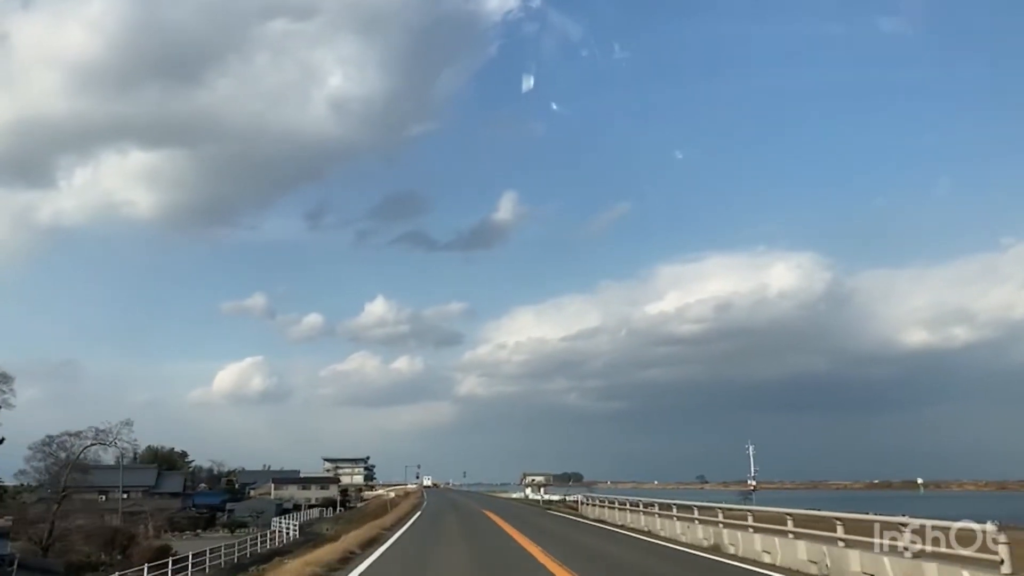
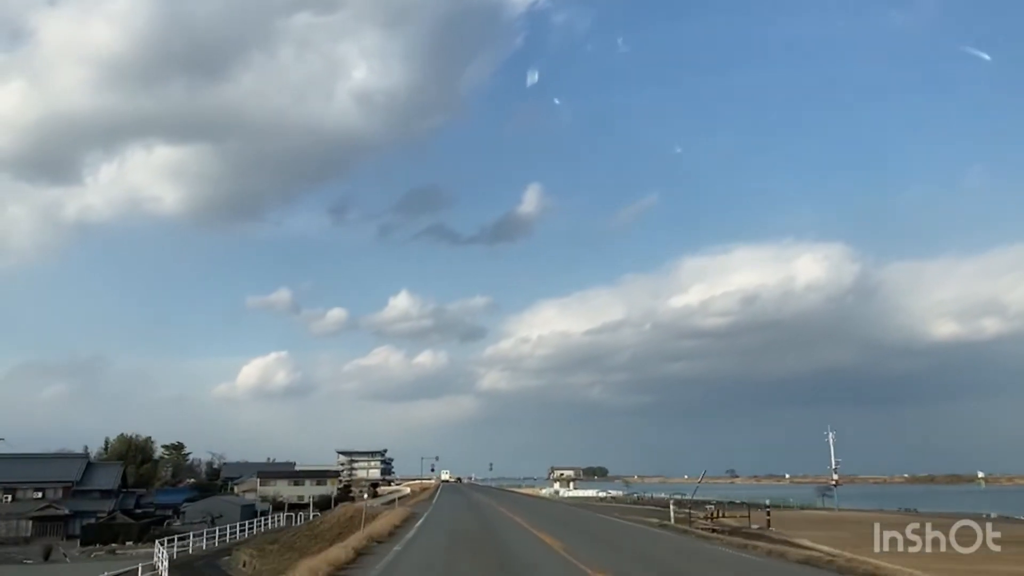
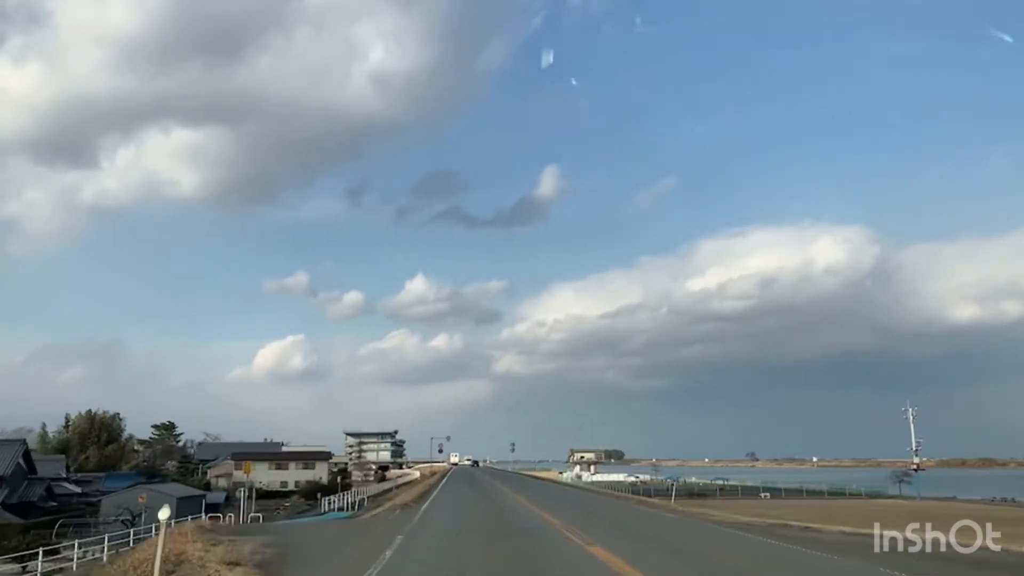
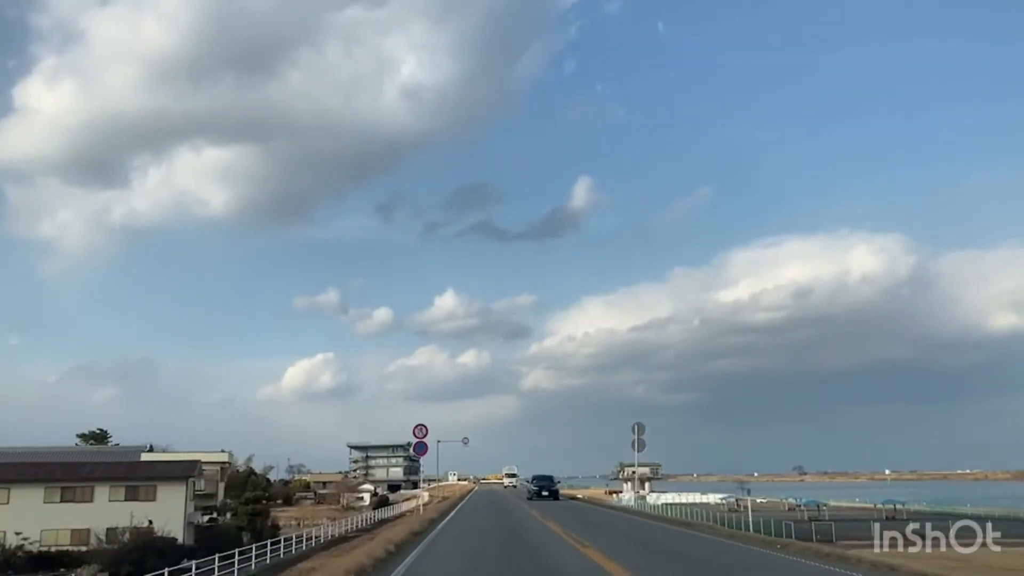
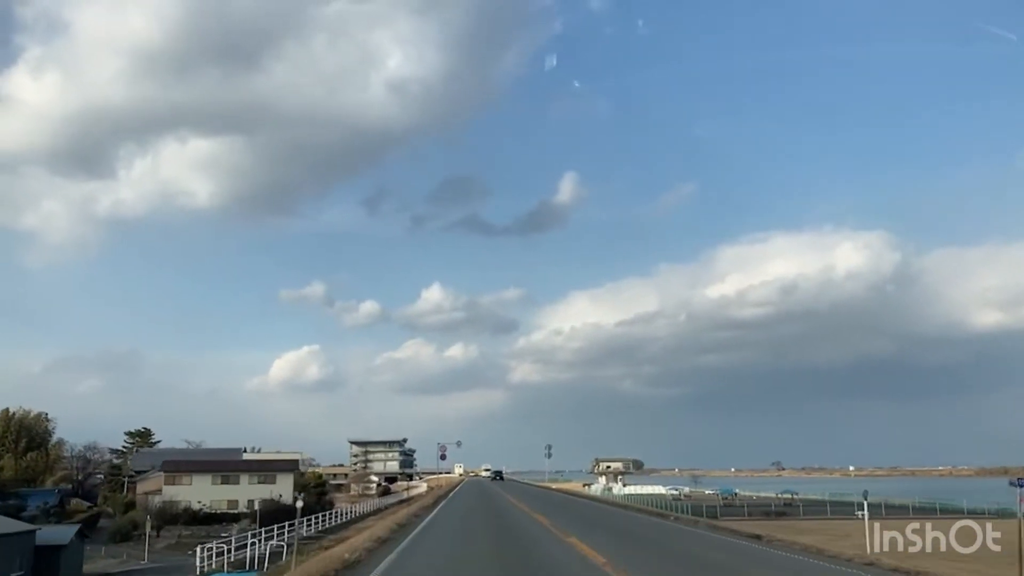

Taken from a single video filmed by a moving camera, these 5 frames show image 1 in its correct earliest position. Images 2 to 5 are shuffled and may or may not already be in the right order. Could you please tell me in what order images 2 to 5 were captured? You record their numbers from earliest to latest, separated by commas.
2, 3, 5, 4
